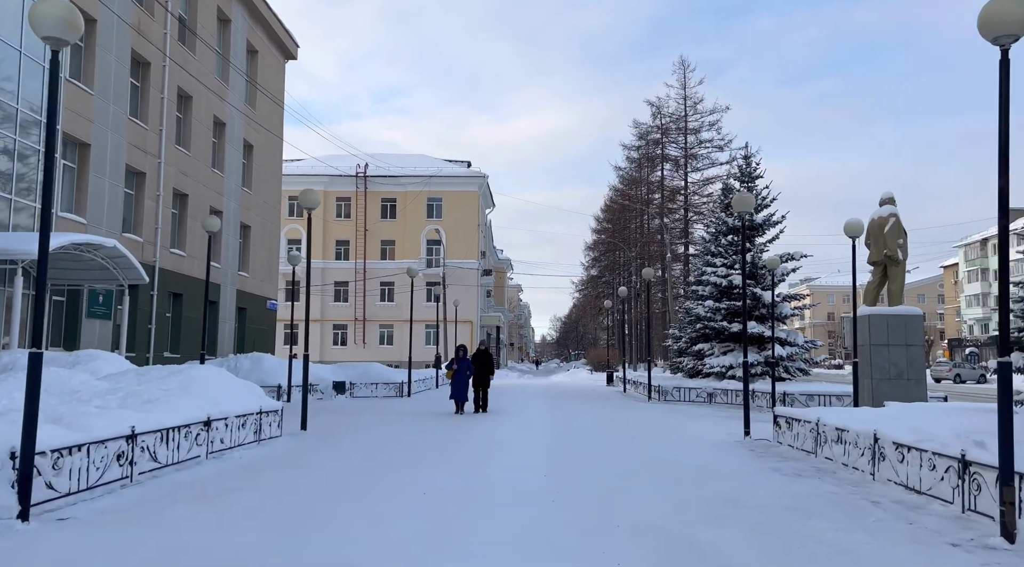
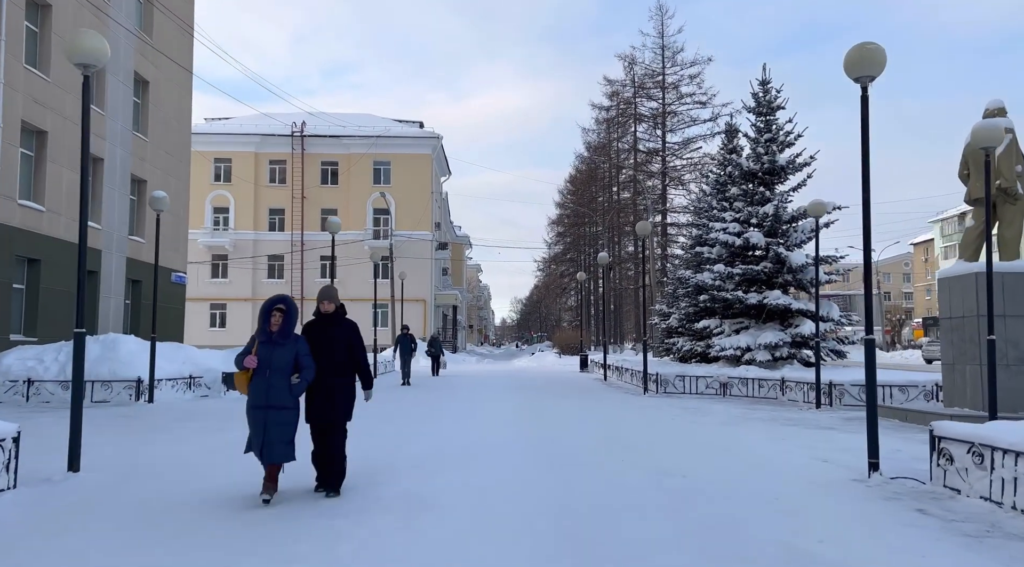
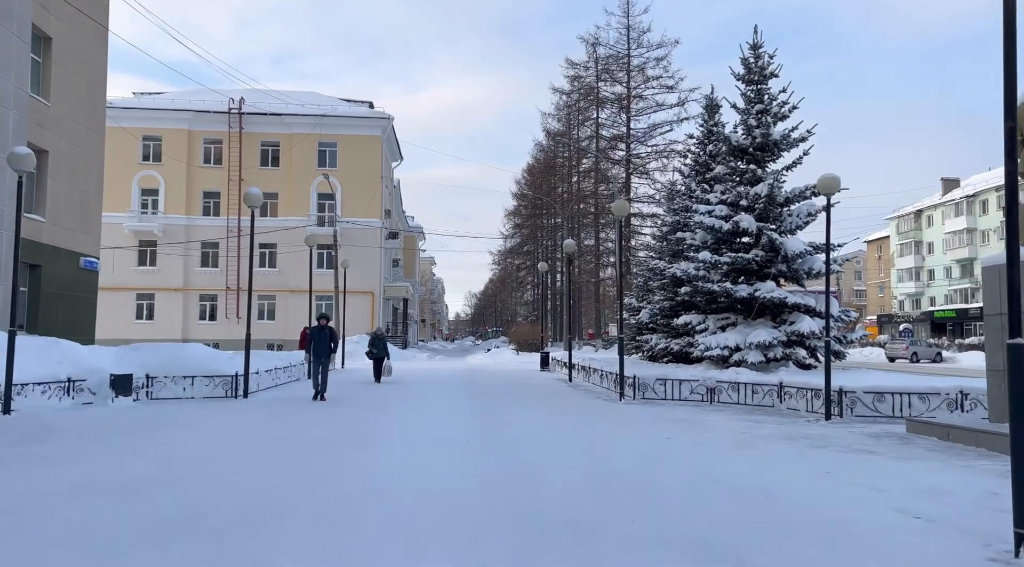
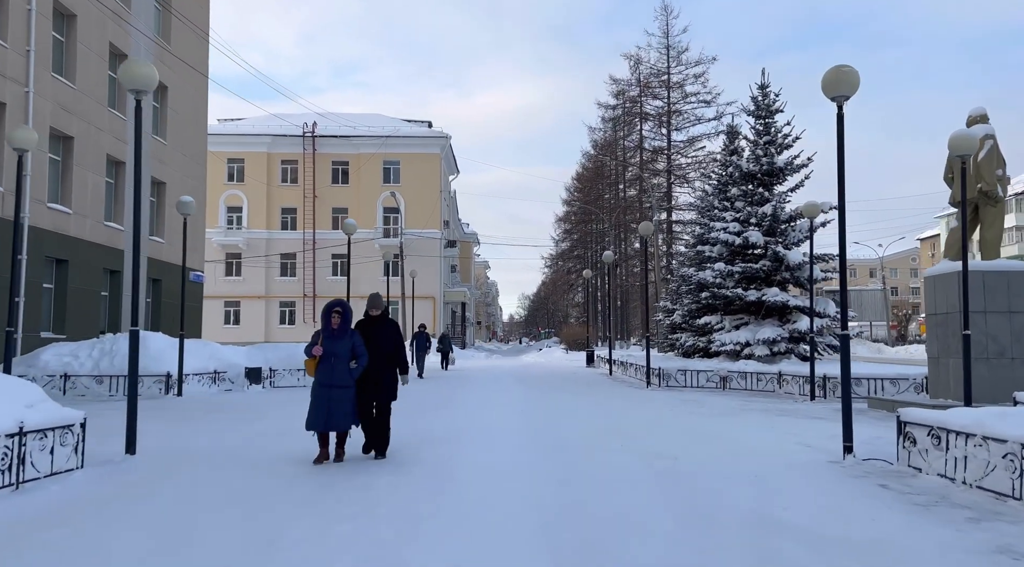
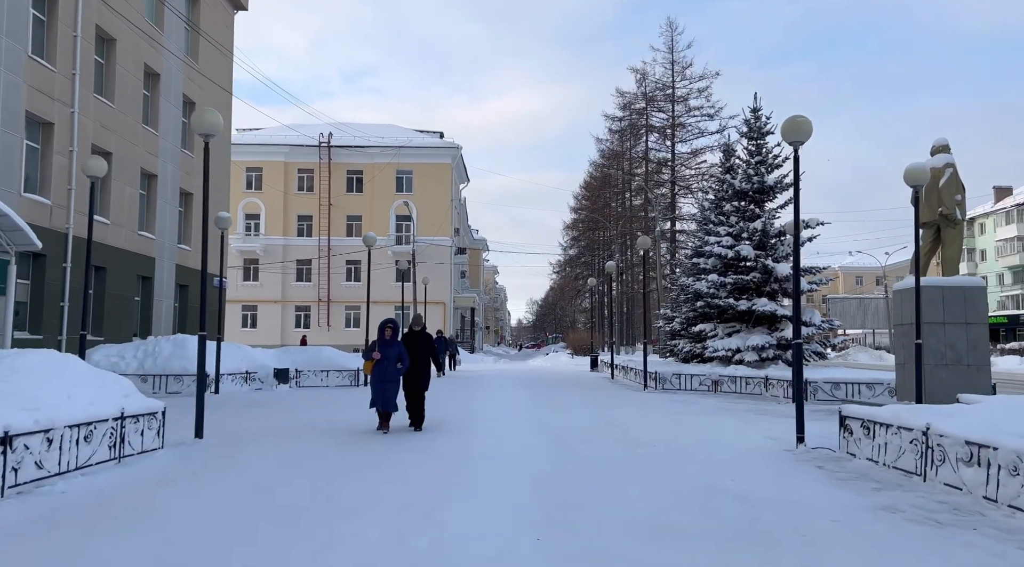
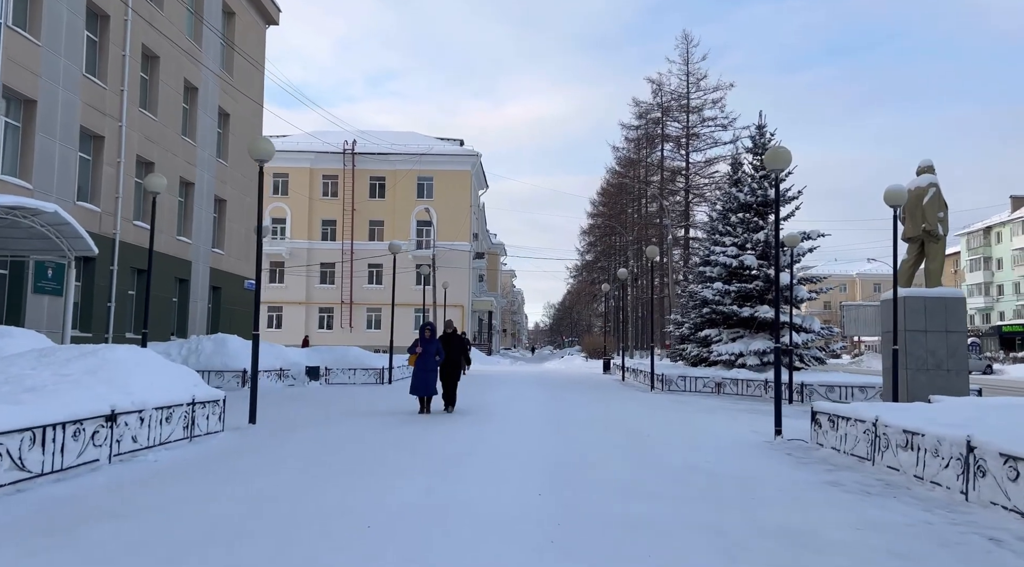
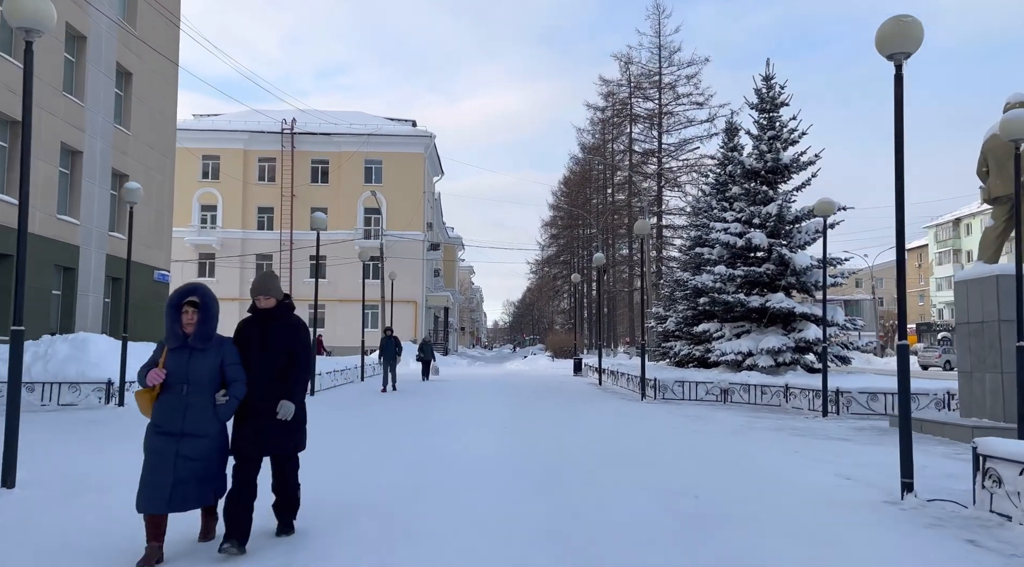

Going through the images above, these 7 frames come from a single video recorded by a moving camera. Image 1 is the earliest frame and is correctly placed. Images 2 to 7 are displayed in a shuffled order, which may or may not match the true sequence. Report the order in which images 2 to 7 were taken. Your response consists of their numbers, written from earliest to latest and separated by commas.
6, 5, 4, 2, 7, 3
